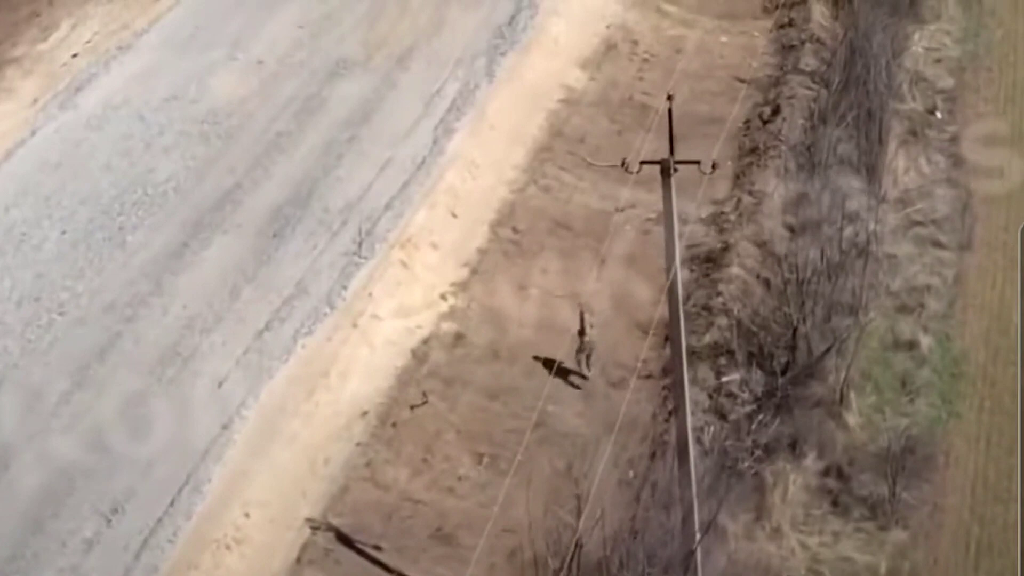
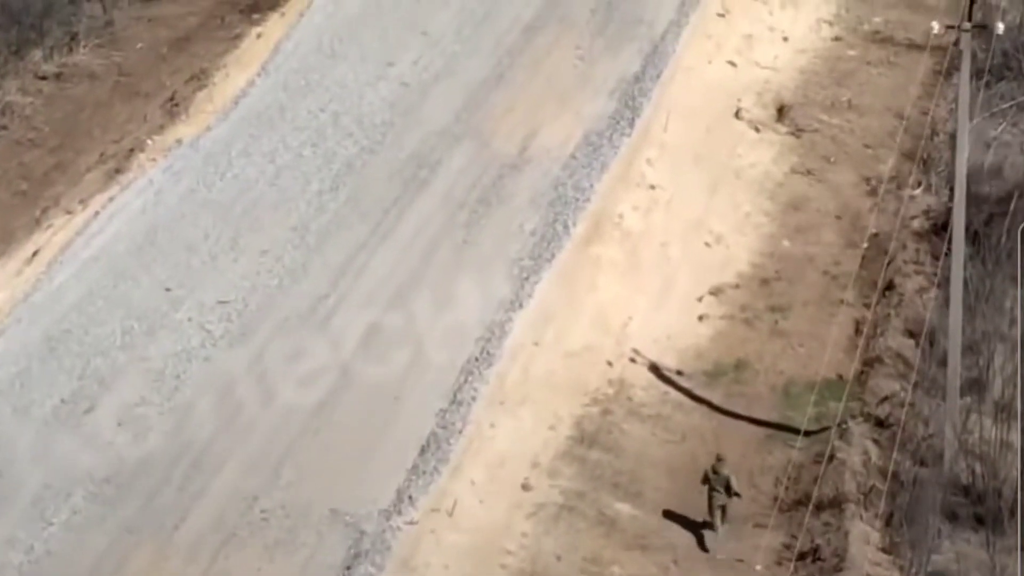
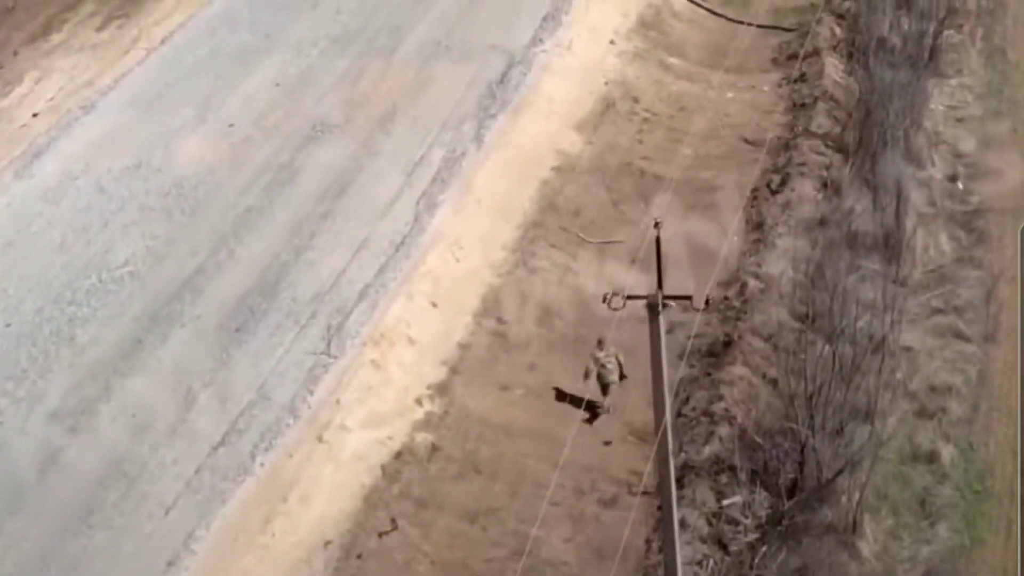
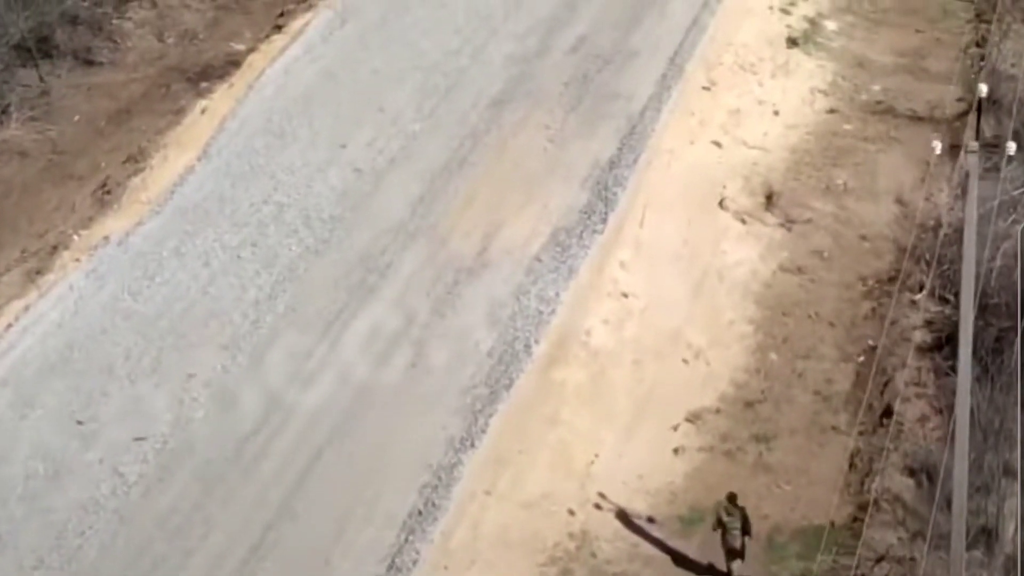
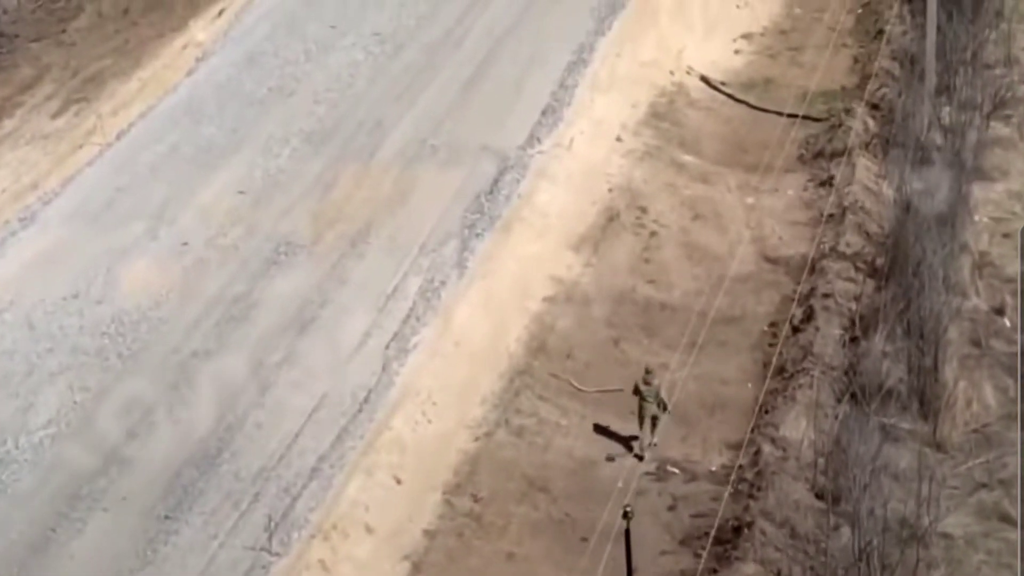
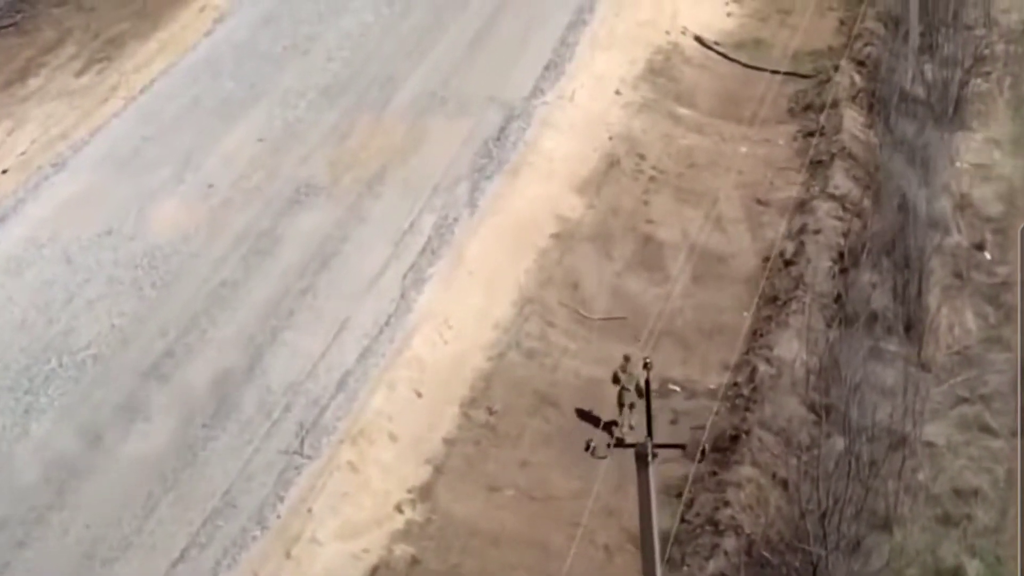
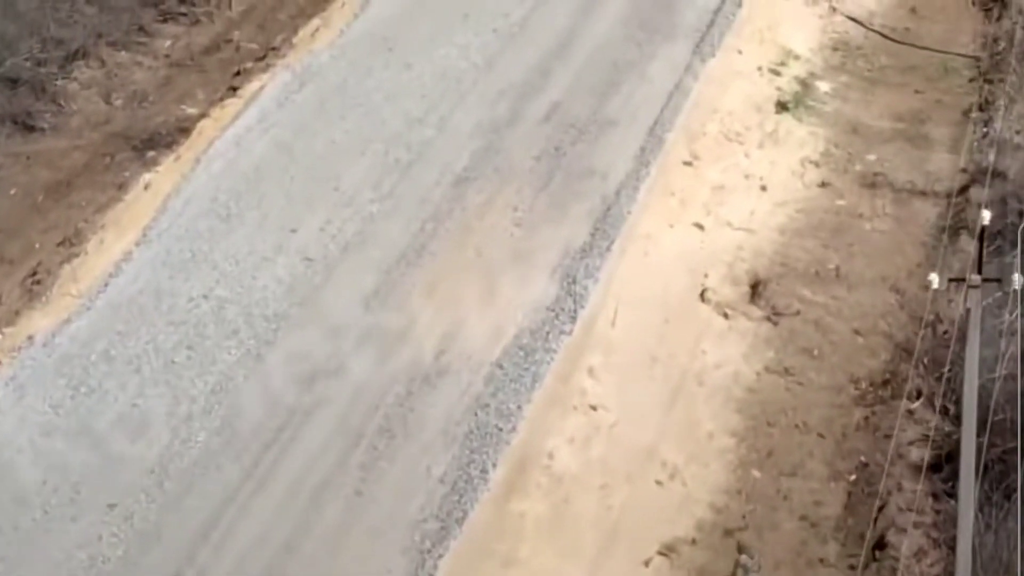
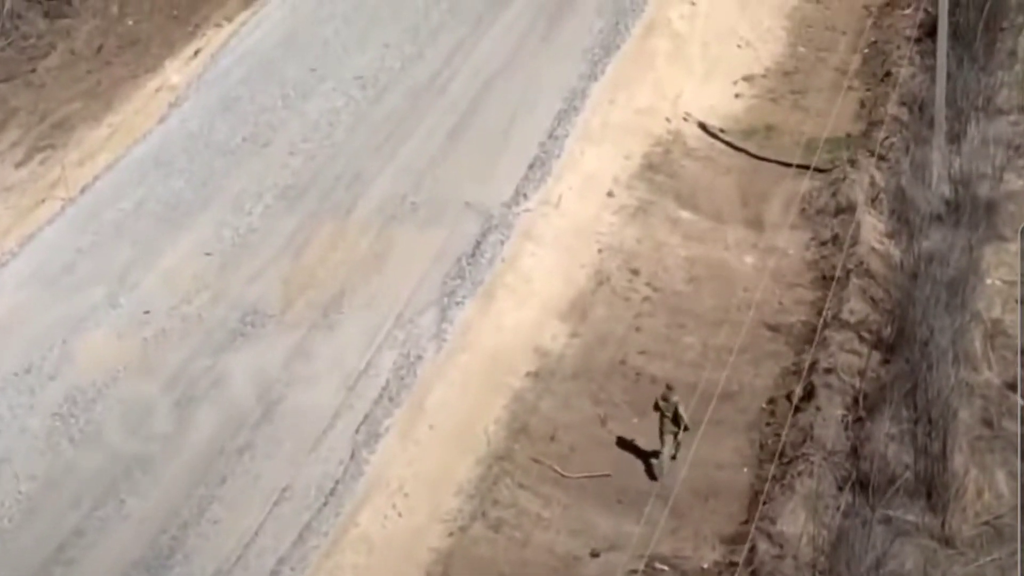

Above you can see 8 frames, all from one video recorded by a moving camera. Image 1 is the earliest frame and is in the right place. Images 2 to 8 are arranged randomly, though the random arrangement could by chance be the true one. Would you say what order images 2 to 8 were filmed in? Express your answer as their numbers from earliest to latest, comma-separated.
3, 6, 5, 8, 2, 4, 7
